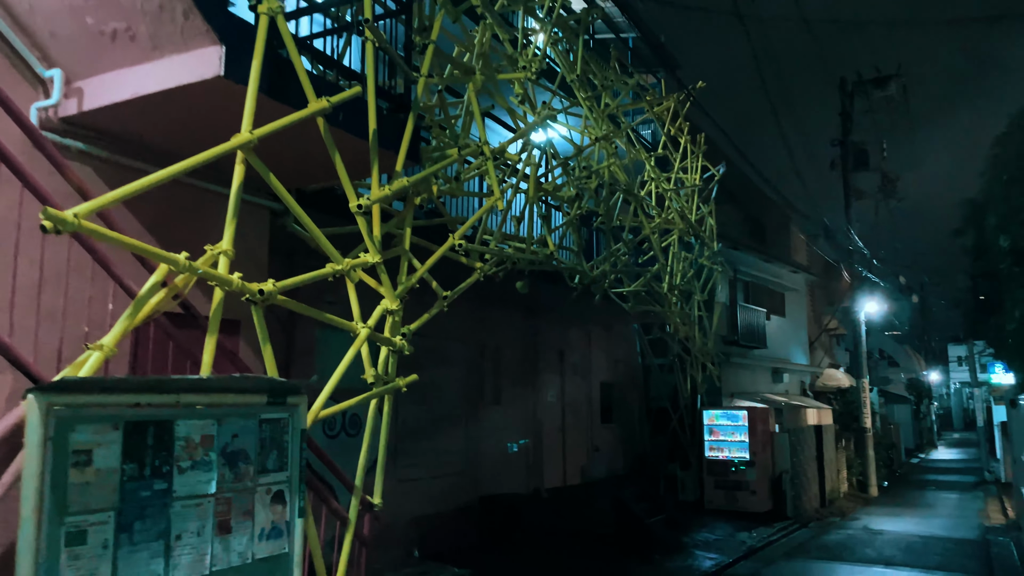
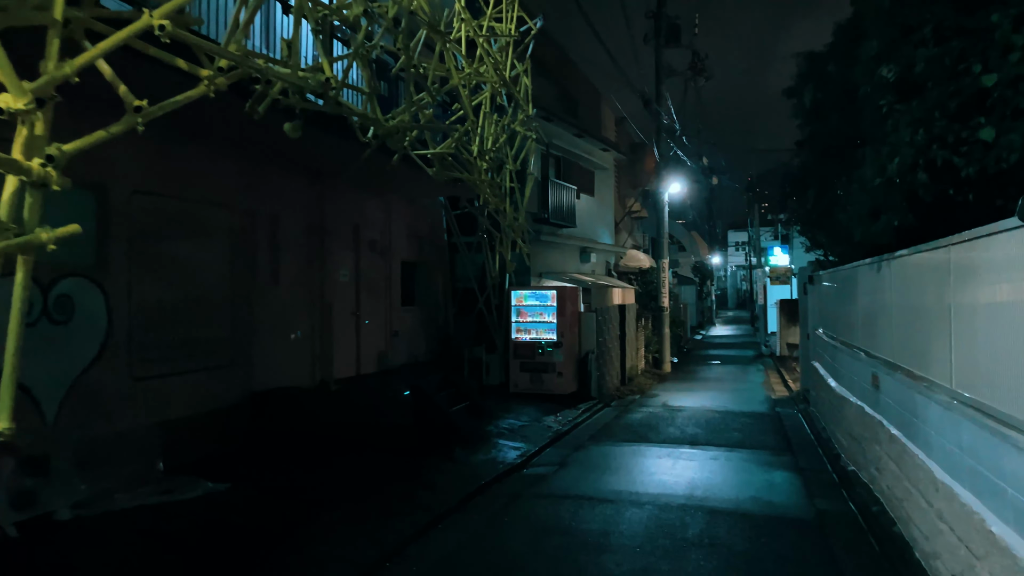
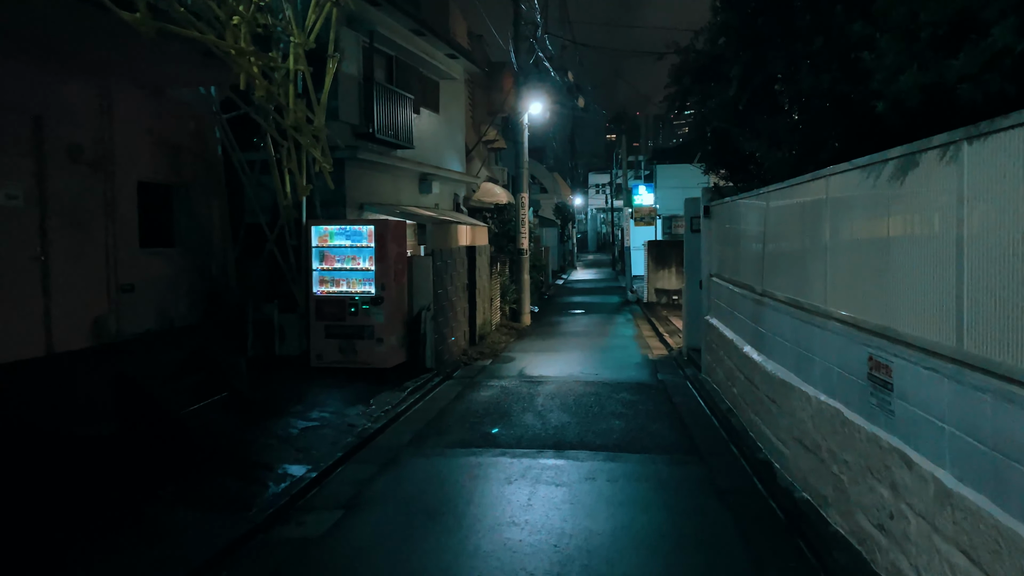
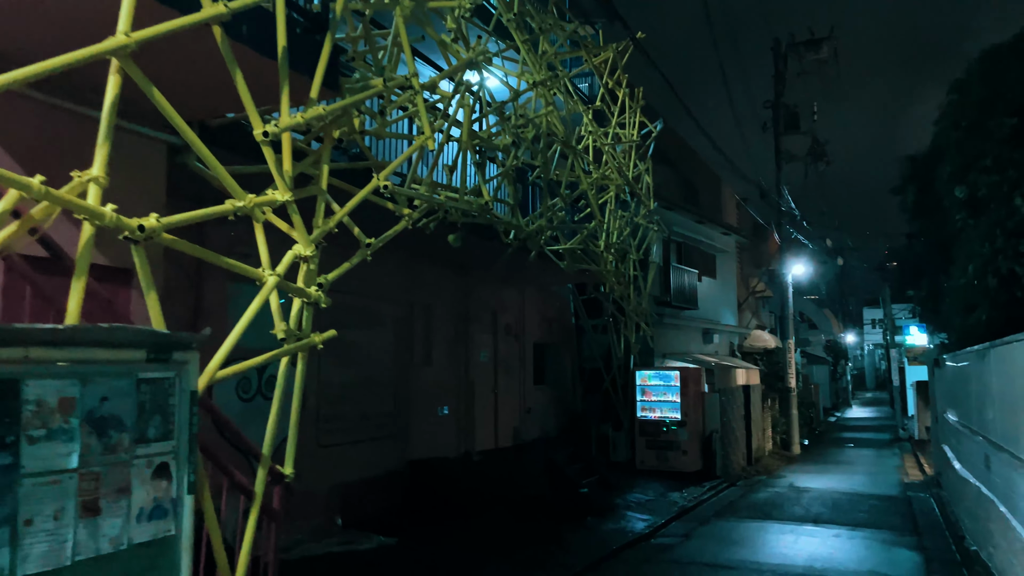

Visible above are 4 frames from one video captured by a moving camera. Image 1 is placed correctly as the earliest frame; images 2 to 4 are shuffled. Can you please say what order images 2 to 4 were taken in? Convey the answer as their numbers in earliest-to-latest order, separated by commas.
4, 2, 3
